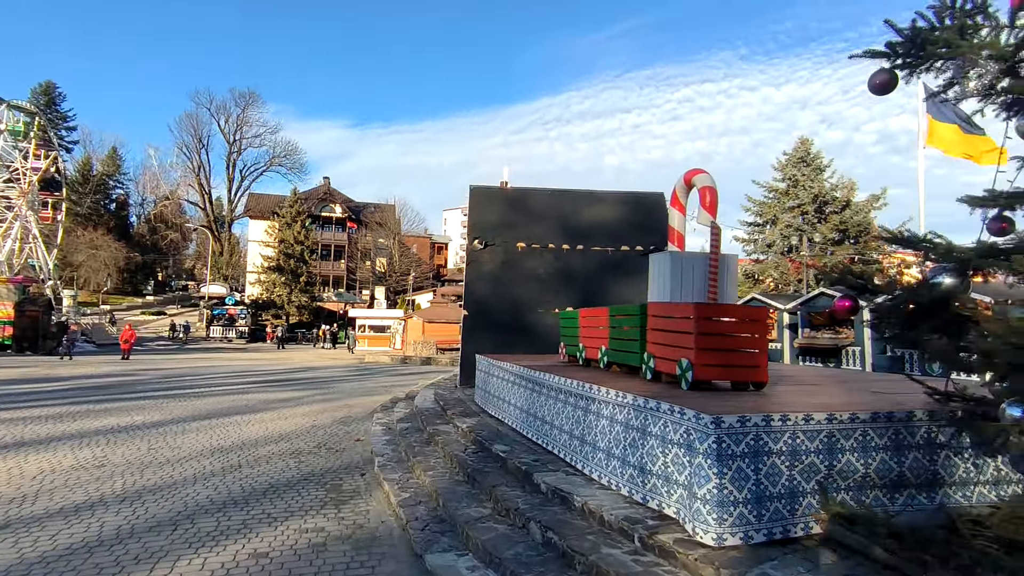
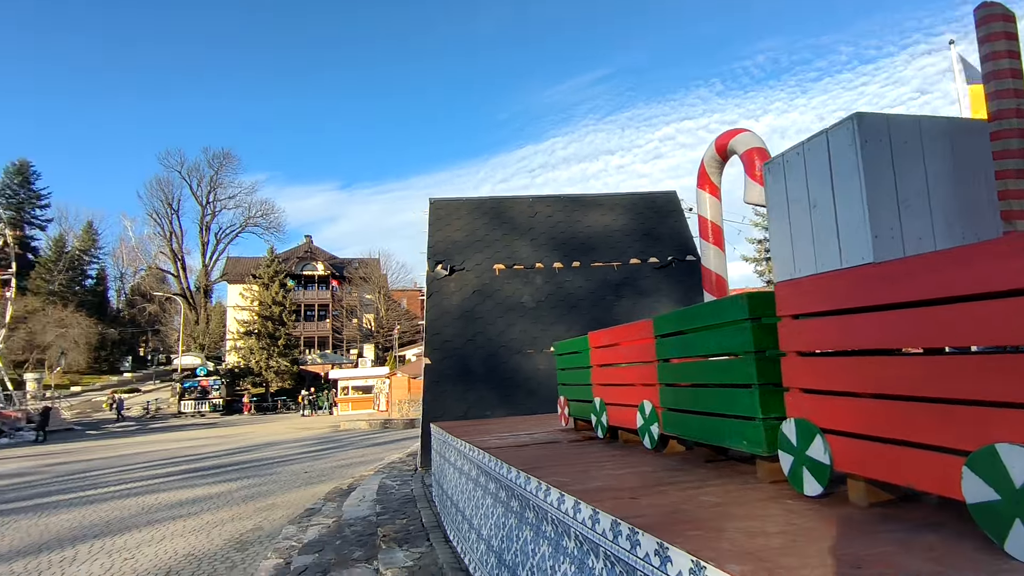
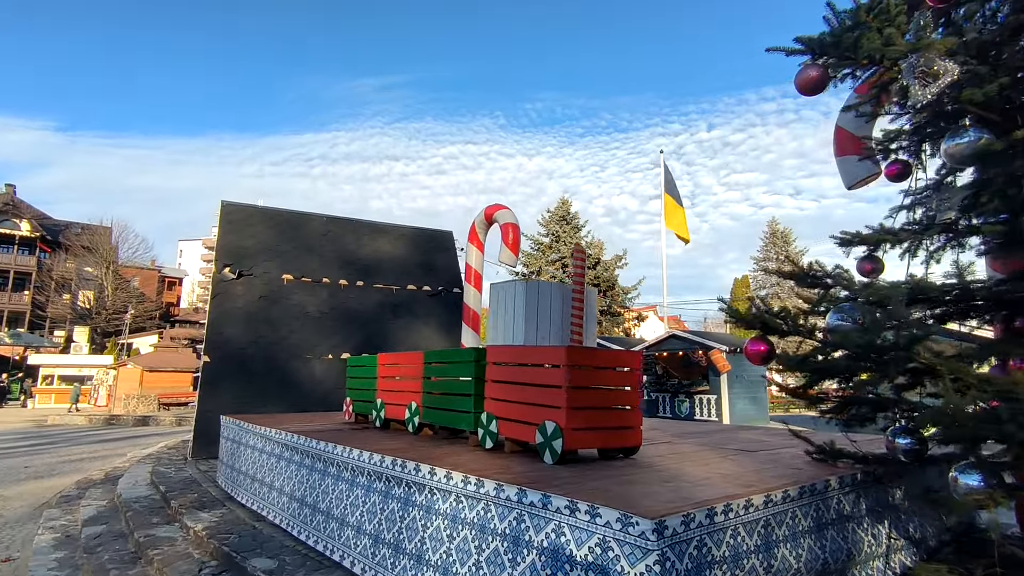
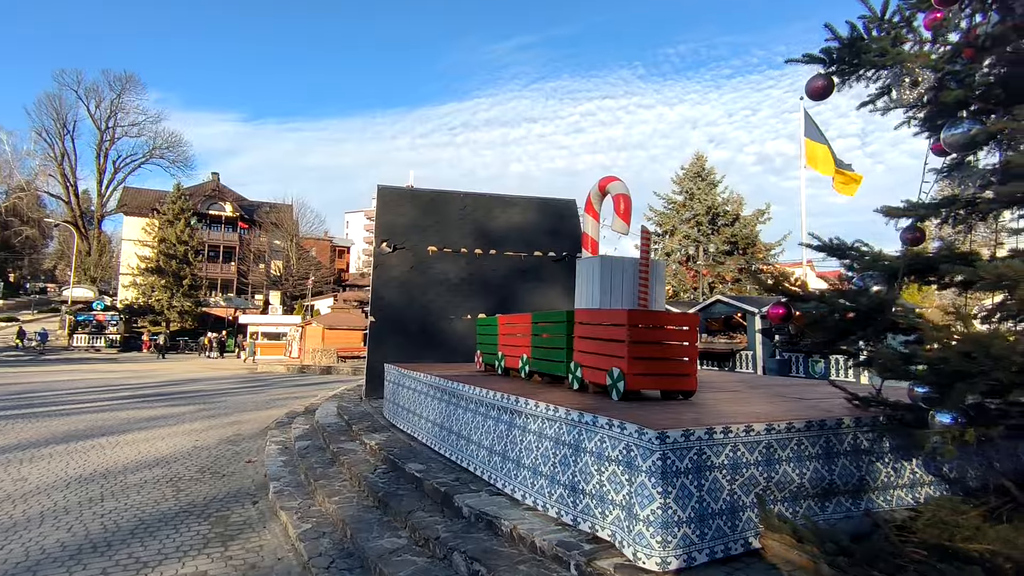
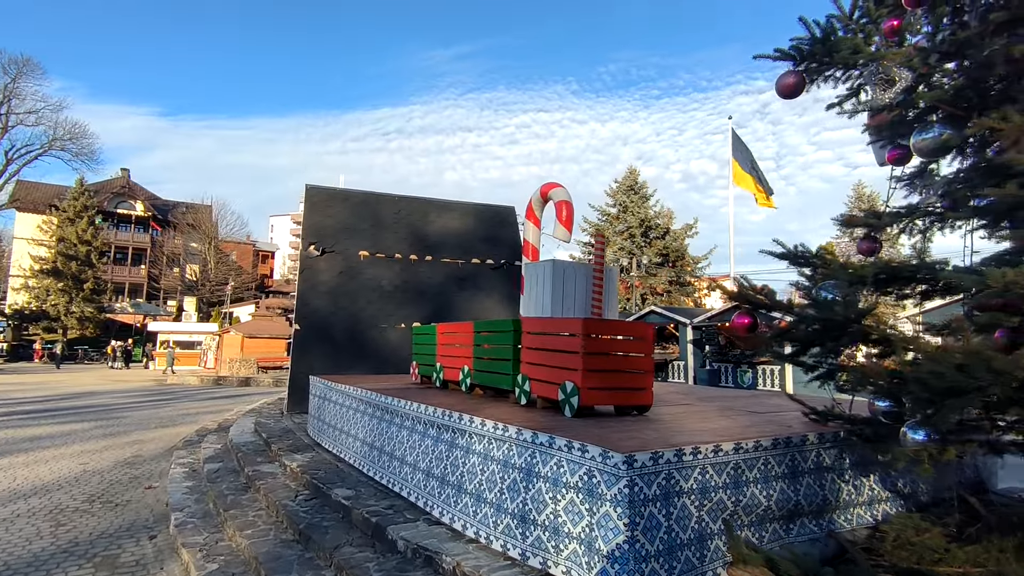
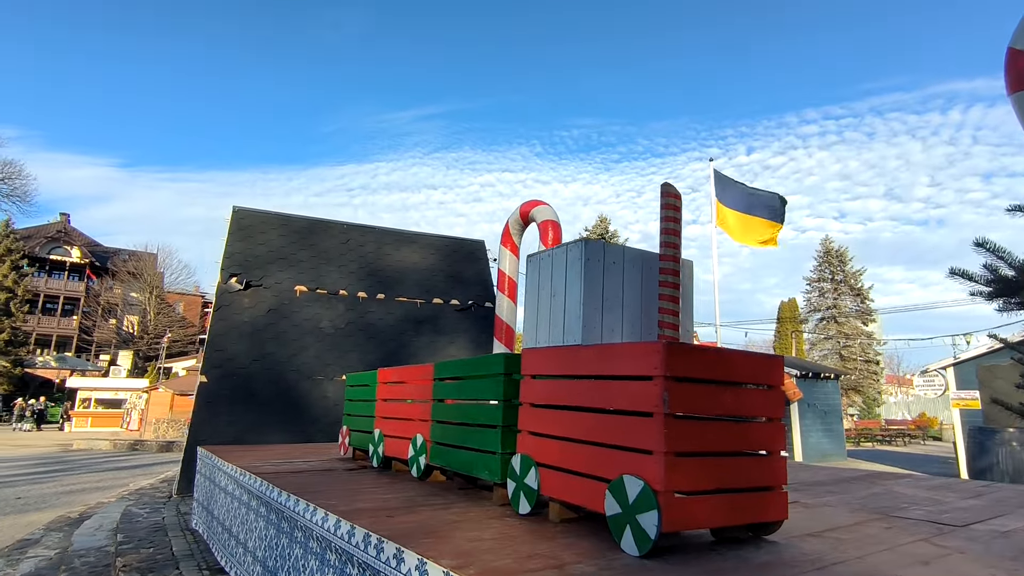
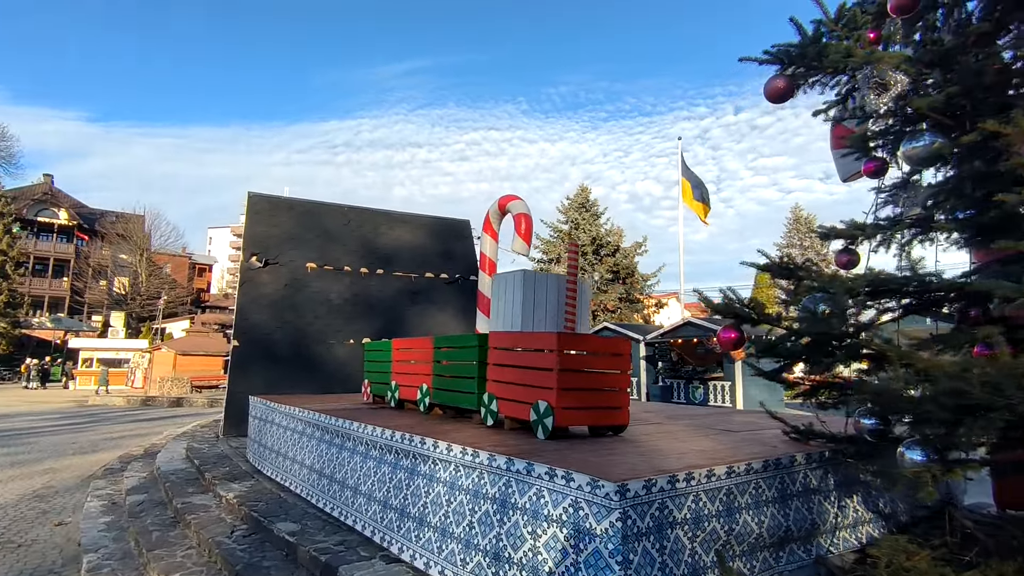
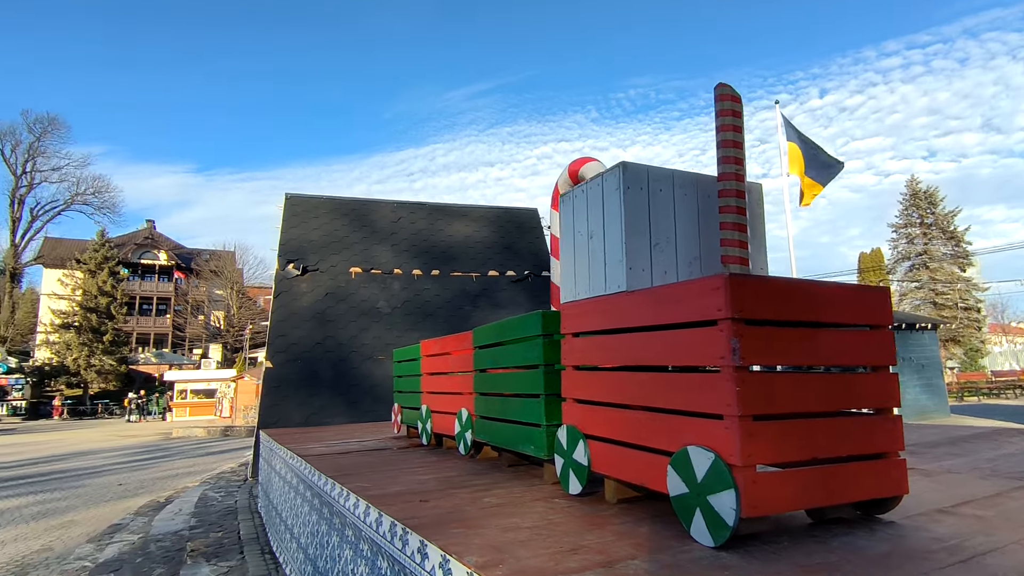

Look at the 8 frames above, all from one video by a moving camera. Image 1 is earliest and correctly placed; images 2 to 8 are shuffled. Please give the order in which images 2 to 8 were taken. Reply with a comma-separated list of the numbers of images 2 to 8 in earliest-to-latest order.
4, 5, 7, 3, 6, 8, 2
